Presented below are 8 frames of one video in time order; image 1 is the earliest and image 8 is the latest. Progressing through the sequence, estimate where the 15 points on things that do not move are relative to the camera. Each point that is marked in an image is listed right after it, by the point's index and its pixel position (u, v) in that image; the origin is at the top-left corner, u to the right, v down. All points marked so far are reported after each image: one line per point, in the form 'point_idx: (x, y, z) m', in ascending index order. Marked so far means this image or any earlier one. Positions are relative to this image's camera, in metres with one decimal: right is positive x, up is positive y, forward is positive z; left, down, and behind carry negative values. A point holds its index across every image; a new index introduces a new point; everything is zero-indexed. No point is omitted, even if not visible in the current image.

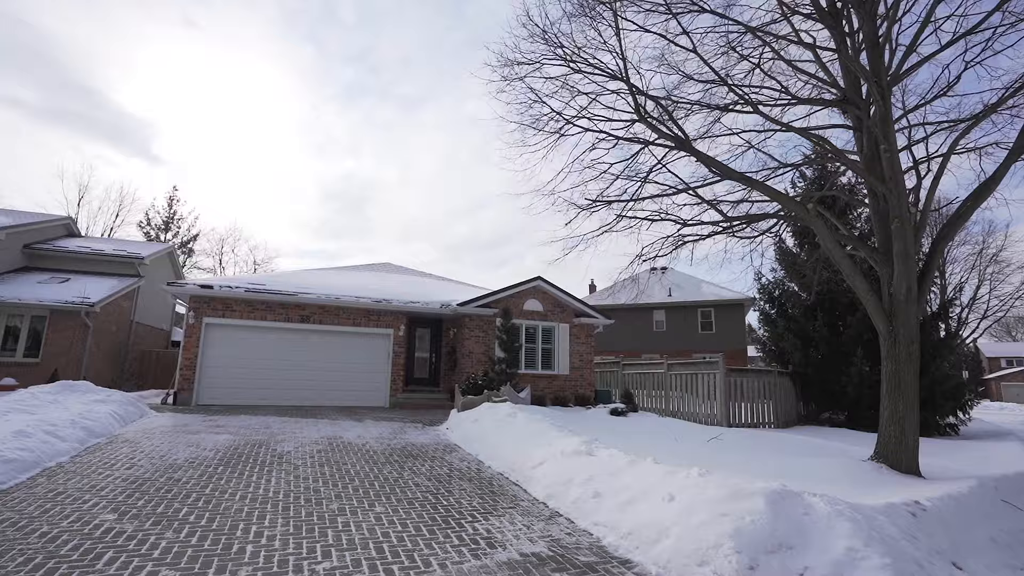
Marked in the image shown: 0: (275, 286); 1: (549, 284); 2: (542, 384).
0: (-6.4, +0.1, +13.8) m
1: (+1.1, +0.1, +15.4) m
2: (+0.9, -2.8, +15.1) m
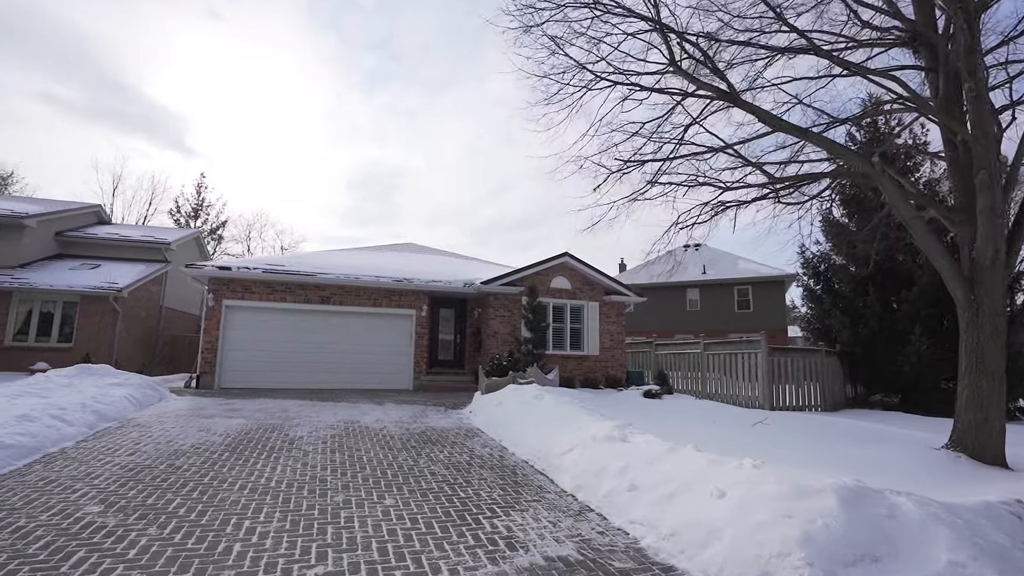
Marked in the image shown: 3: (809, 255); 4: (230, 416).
0: (-5.7, +0.6, +13.5) m
1: (+1.8, +0.8, +14.7) m
2: (+1.6, -2.2, +14.5) m
3: (+9.2, +1.0, +16.0) m
4: (-4.6, -2.1, +8.3) m
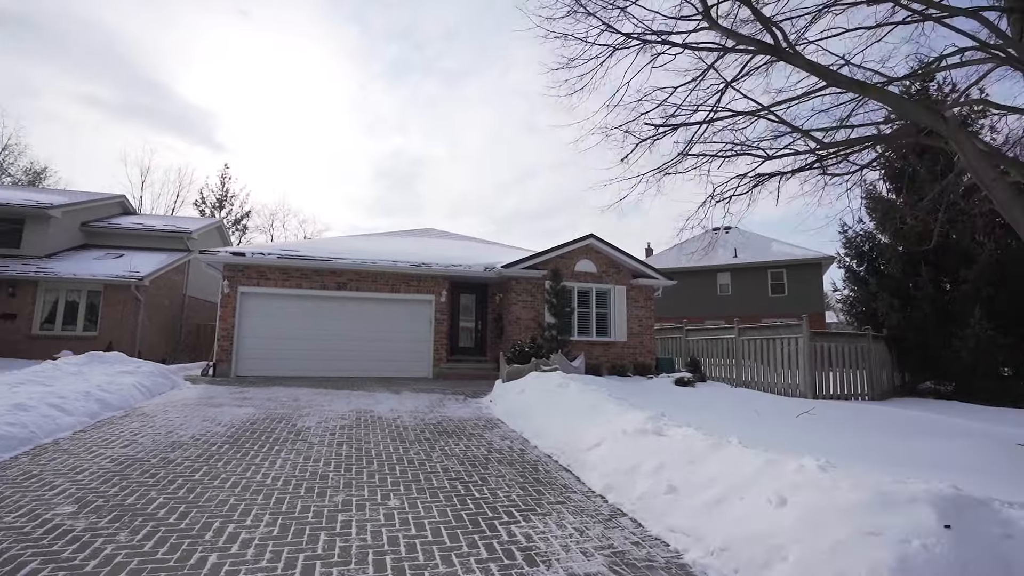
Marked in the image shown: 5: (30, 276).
0: (-5.2, +0.9, +13.1) m
1: (+2.4, +1.3, +14.0) m
2: (+2.3, -1.7, +13.8) m
3: (+9.8, +1.5, +14.9) m
4: (-4.3, -1.8, +8.0) m
5: (-14.6, +0.4, +15.7) m
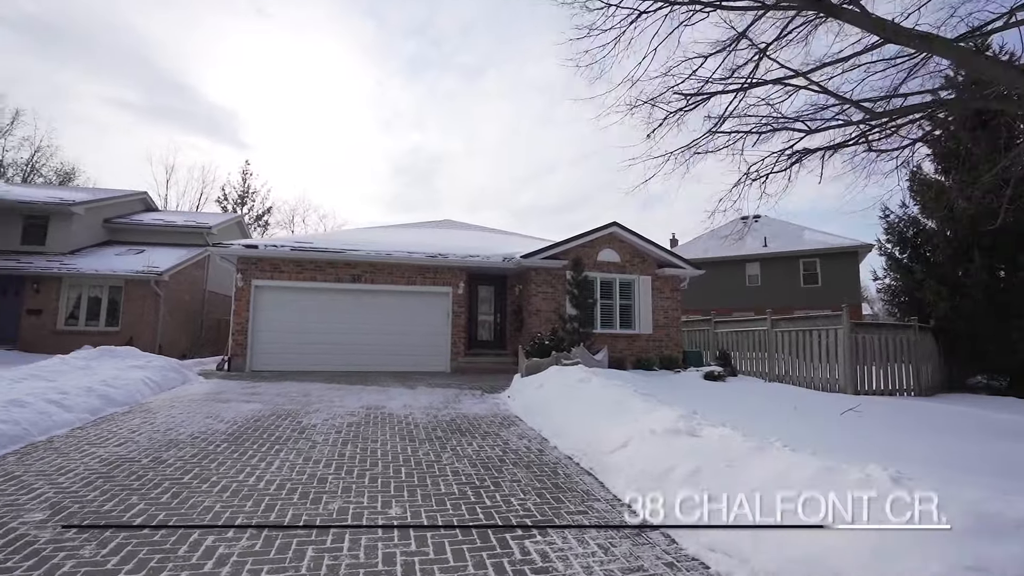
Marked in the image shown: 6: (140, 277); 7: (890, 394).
0: (-4.7, +1.1, +12.8) m
1: (+2.9, +1.5, +13.4) m
2: (+2.8, -1.5, +13.3) m
3: (+10.4, +1.9, +14.0) m
4: (-4.0, -1.7, +7.7) m
5: (-14.0, +0.5, +15.8) m
6: (-11.6, +0.3, +16.1) m
7: (+8.0, -2.2, +10.9) m
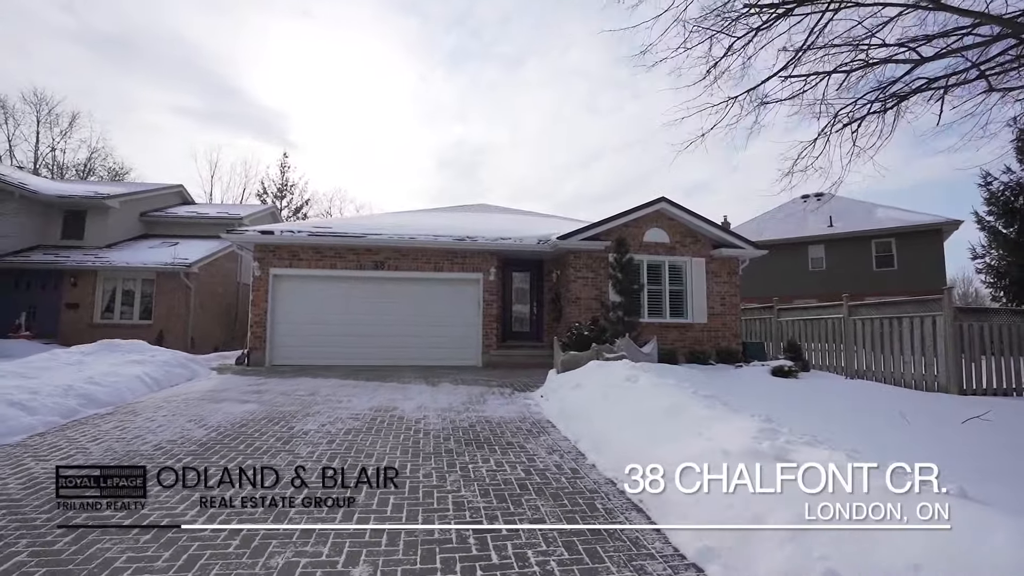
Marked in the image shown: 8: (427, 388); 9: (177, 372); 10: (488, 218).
0: (-3.9, +1.4, +12.0) m
1: (+3.8, +1.9, +11.9) m
2: (+3.6, -1.1, +11.8) m
3: (+11.2, +2.3, +11.9) m
4: (-3.6, -1.5, +6.9) m
5: (-12.9, +0.7, +15.8) m
6: (-10.5, +0.6, +15.8) m
7: (+8.6, -1.8, +9.0) m
8: (-1.3, -1.6, +8.1) m
9: (-5.4, -1.4, +8.3) m
10: (-0.7, +1.9, +14.3) m
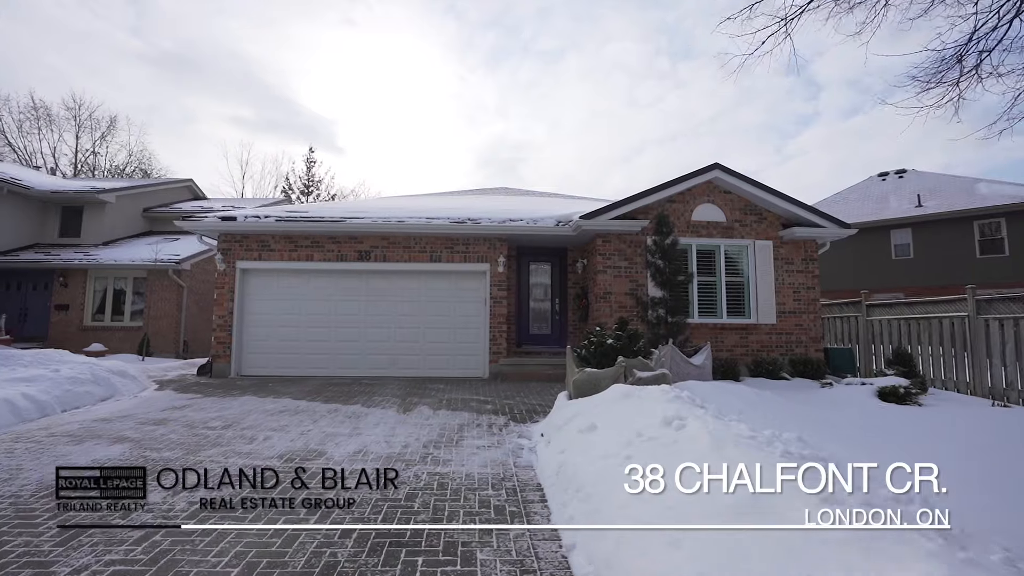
0: (-3.7, +1.4, +10.0) m
1: (+4.0, +2.0, +9.3) m
2: (+3.9, -1.0, +9.3) m
3: (+11.4, +2.6, +8.6) m
4: (-3.7, -1.4, +4.9) m
5: (-12.3, +0.7, +14.6) m
6: (-9.9, +0.6, +14.4) m
7: (+8.6, -1.6, +6.0) m
8: (-1.4, -1.5, +6.0) m
9: (-5.4, -1.3, +6.5) m
10: (-0.2, +2.0, +12.0) m
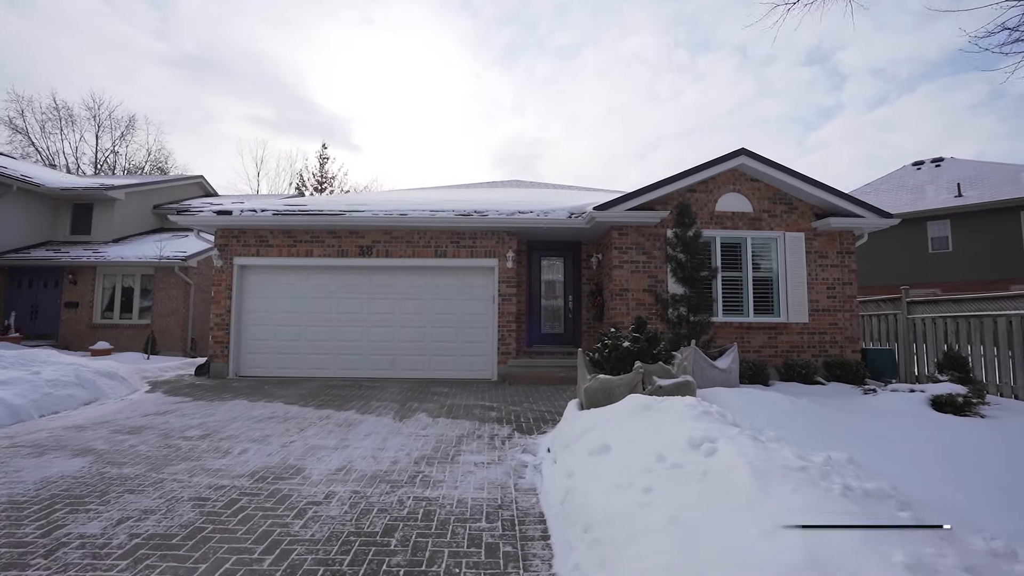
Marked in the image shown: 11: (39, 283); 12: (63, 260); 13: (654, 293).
0: (-3.5, +1.5, +9.6) m
1: (+4.1, +2.1, +8.6) m
2: (+4.1, -0.9, +8.6) m
3: (+11.5, +2.7, +7.7) m
4: (-3.7, -1.4, +4.5) m
5: (-11.9, +0.8, +14.4) m
6: (-9.5, +0.7, +14.2) m
7: (+8.7, -1.6, +5.2) m
8: (-1.3, -1.5, +5.5) m
9: (-5.3, -1.3, +6.1) m
10: (0.0, +2.1, +11.4) m
11: (-13.8, +0.2, +15.0) m
12: (-12.5, +0.8, +14.4) m
13: (+2.3, -0.1, +8.6) m
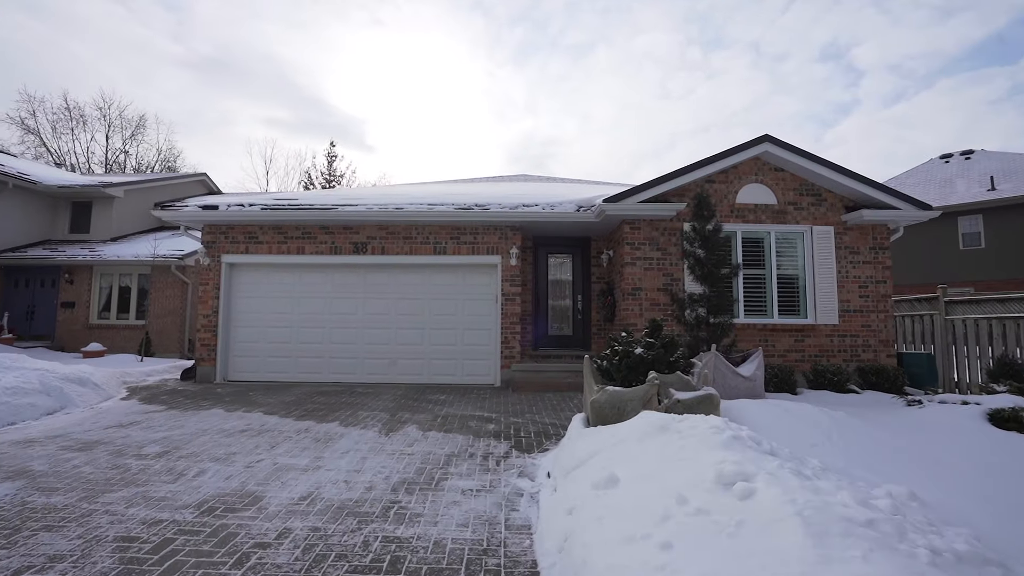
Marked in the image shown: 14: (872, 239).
0: (-3.4, +1.5, +9.0) m
1: (+4.2, +2.1, +7.8) m
2: (+4.1, -0.9, +7.9) m
3: (+11.5, +2.7, +6.8) m
4: (-3.7, -1.4, +3.9) m
5: (-11.8, +0.8, +14.1) m
6: (-9.4, +0.7, +13.8) m
7: (+8.6, -1.5, +4.4) m
8: (-1.3, -1.4, +4.9) m
9: (-5.3, -1.3, +5.6) m
10: (+0.1, +2.1, +10.8) m
11: (-13.6, +0.2, +14.7) m
12: (-12.4, +0.8, +14.1) m
13: (+2.4, -0.1, +8.0) m
14: (+5.7, +0.8, +8.1) m
